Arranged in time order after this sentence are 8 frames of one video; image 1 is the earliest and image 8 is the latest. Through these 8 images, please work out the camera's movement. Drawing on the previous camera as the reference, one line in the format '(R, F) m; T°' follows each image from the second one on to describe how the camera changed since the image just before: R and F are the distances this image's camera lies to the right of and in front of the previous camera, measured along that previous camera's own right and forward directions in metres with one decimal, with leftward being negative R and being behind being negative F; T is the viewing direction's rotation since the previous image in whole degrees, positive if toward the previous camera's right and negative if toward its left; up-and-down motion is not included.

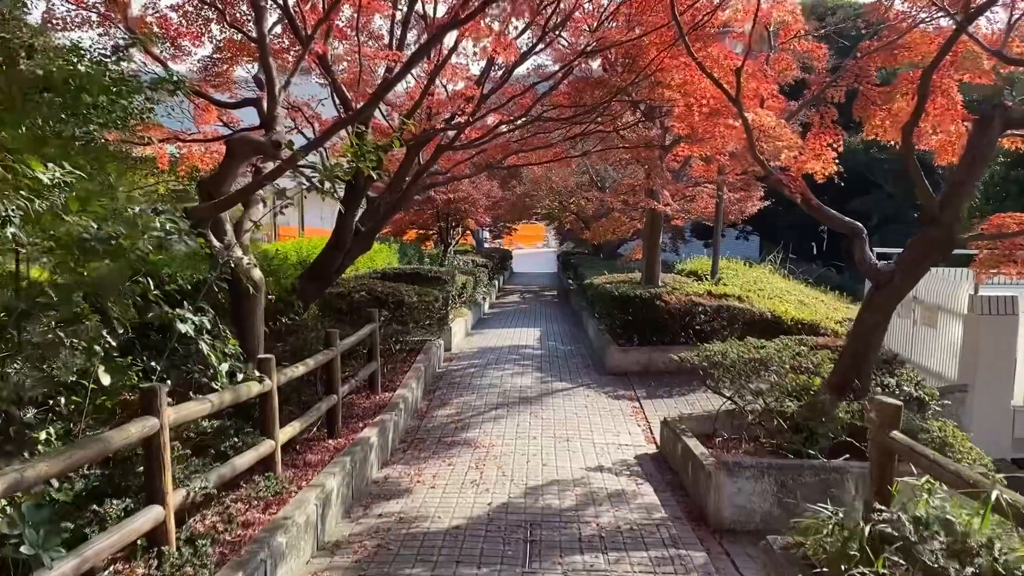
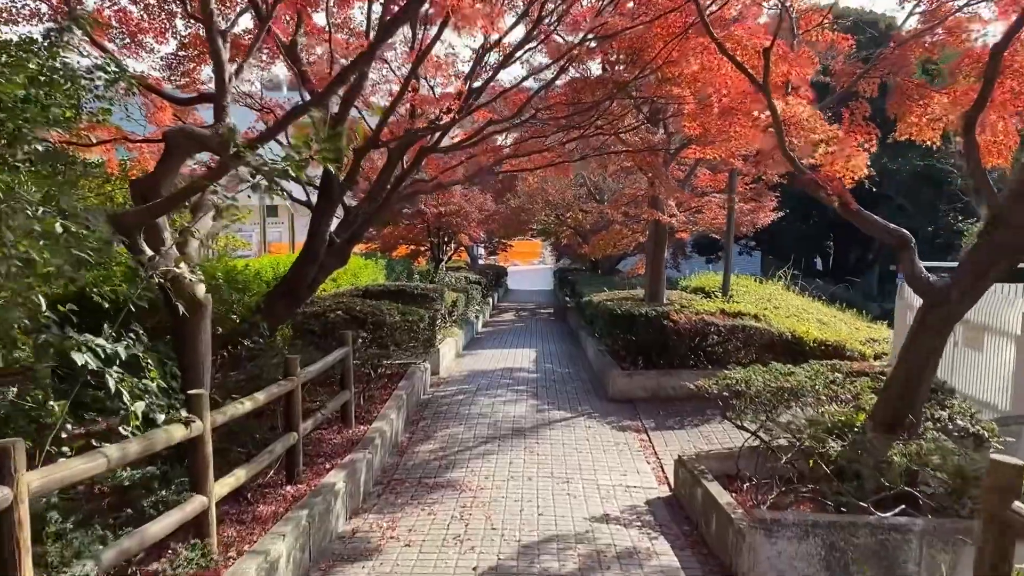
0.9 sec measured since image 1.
(0.0, +0.8) m; 0°
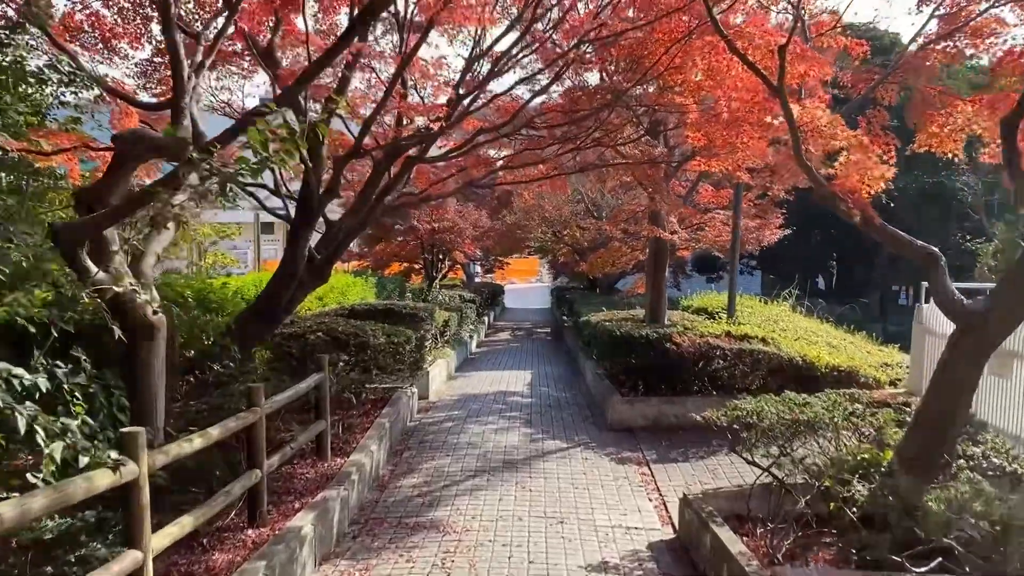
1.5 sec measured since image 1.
(+0.1, +0.5) m; 0°
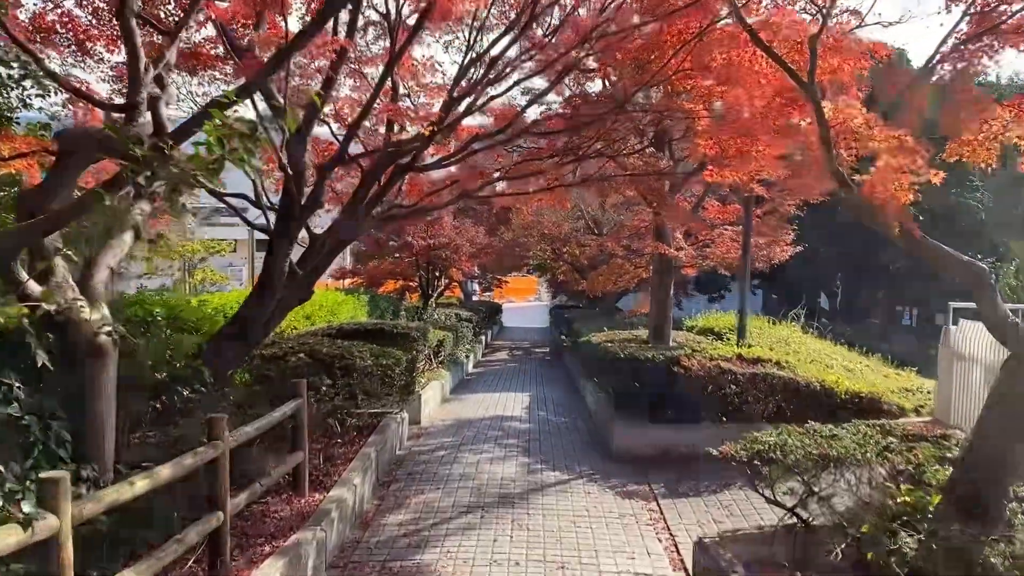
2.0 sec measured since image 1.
(0.0, +0.5) m; 0°
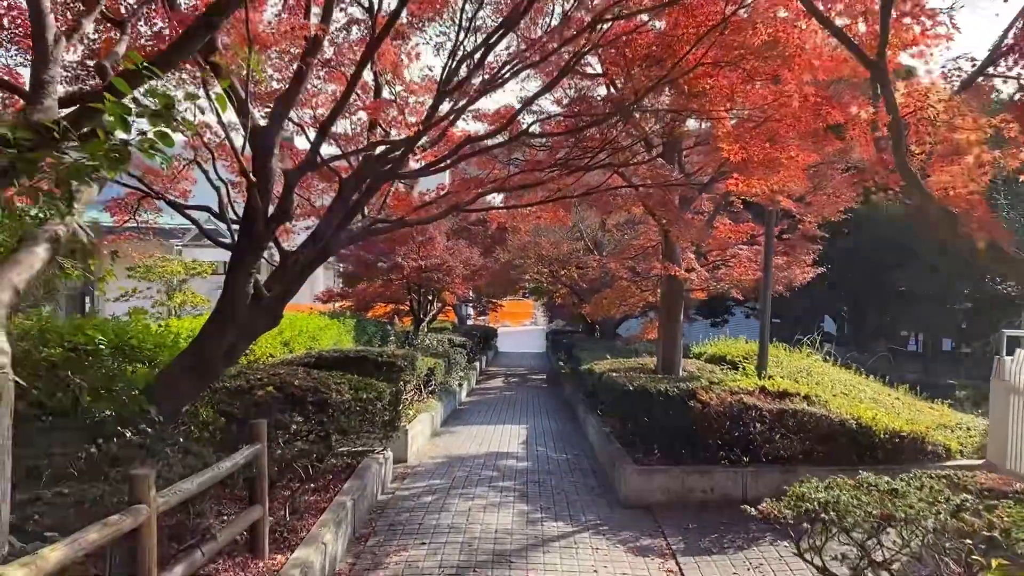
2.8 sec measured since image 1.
(0.0, +0.8) m; 0°
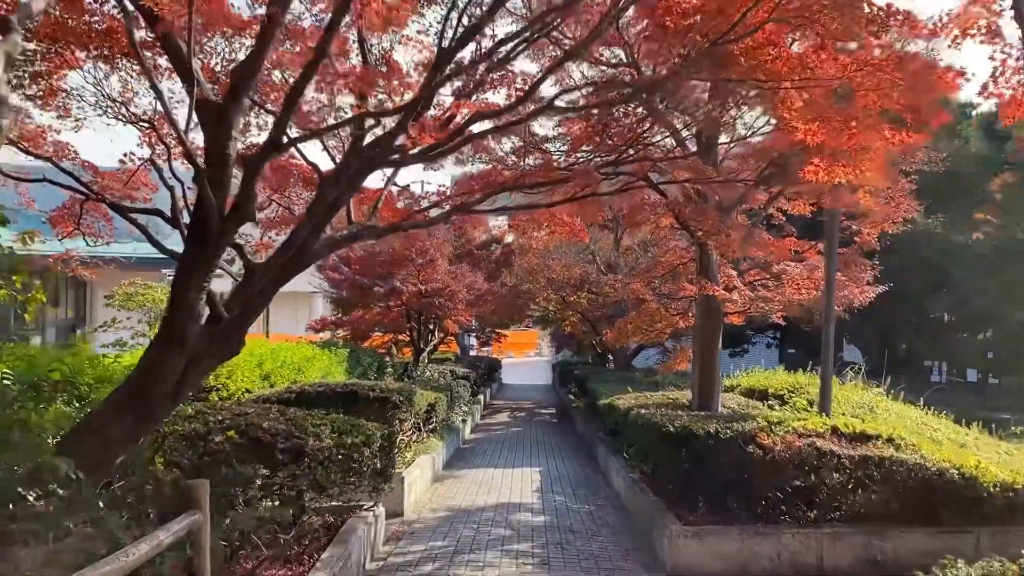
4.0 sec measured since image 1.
(-0.1, +1.1) m; 0°
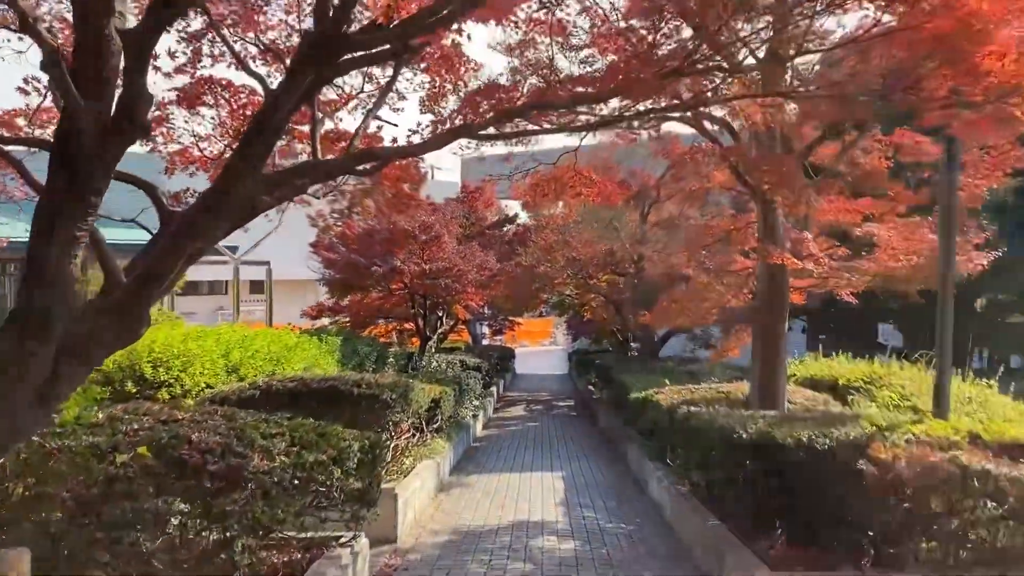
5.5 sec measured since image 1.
(0.0, +1.4) m; -1°
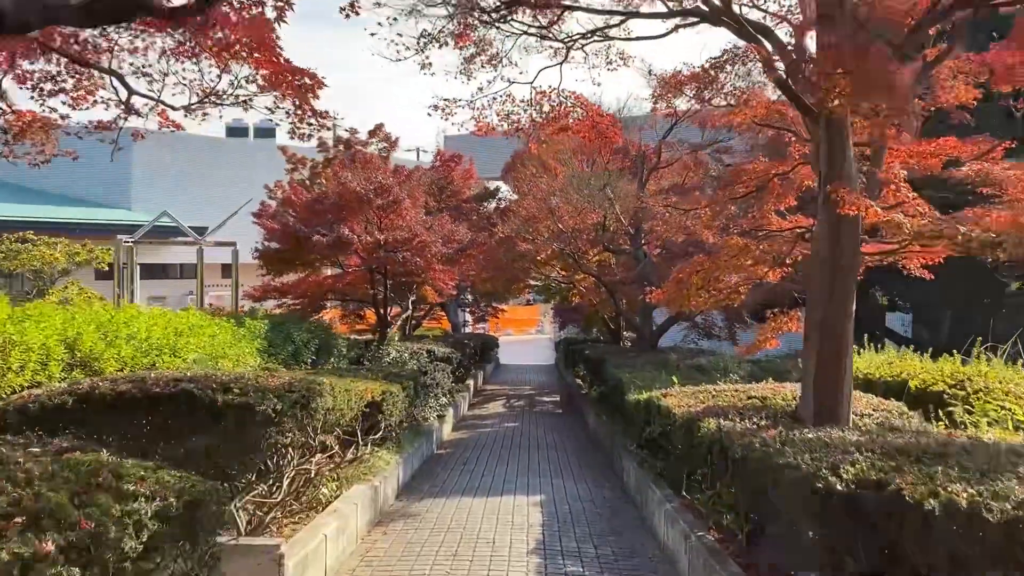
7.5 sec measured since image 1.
(+0.2, +1.8) m; +1°
